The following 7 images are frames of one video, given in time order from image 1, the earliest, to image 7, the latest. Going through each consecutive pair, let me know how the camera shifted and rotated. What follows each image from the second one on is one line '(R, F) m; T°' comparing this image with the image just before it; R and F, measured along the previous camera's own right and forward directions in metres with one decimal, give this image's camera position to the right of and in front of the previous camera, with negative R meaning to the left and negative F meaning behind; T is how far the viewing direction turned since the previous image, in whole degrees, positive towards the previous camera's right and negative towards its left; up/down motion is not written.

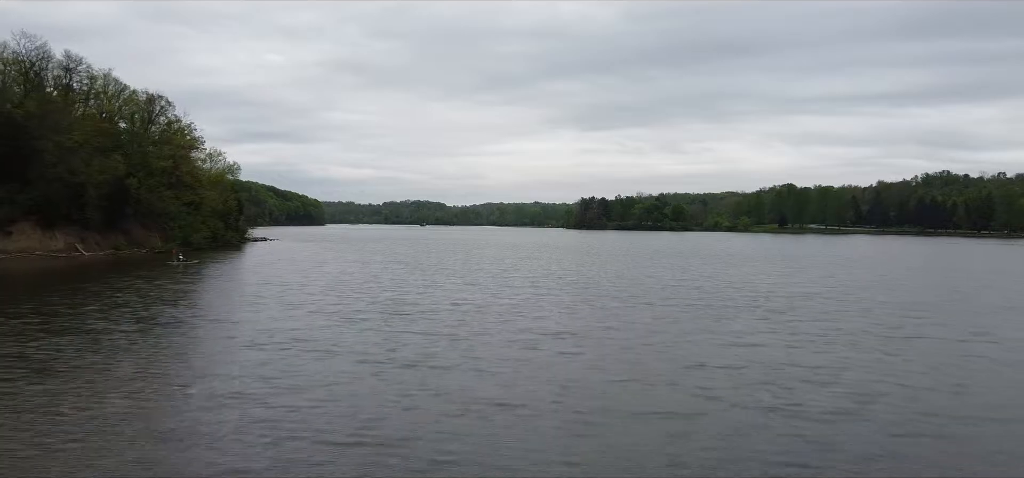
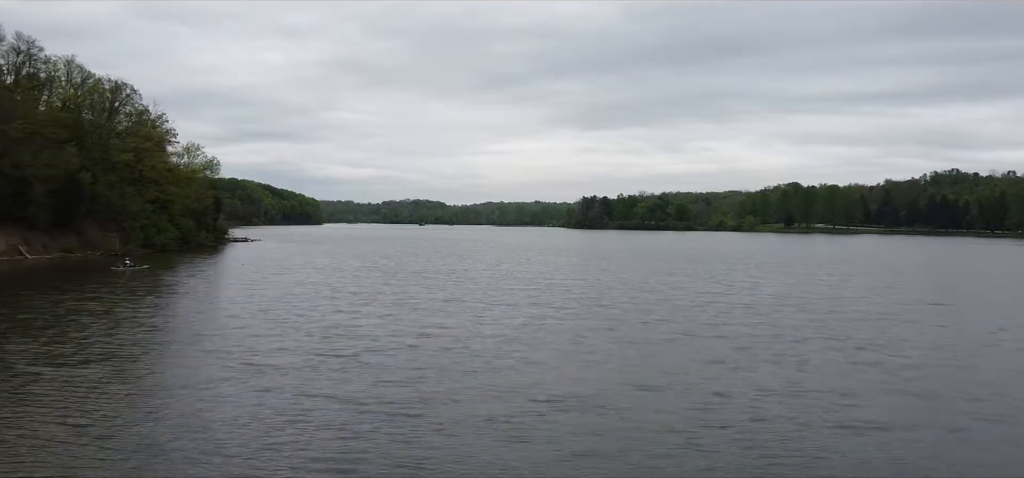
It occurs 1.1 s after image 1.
(+0.1, +3.4) m; 0°
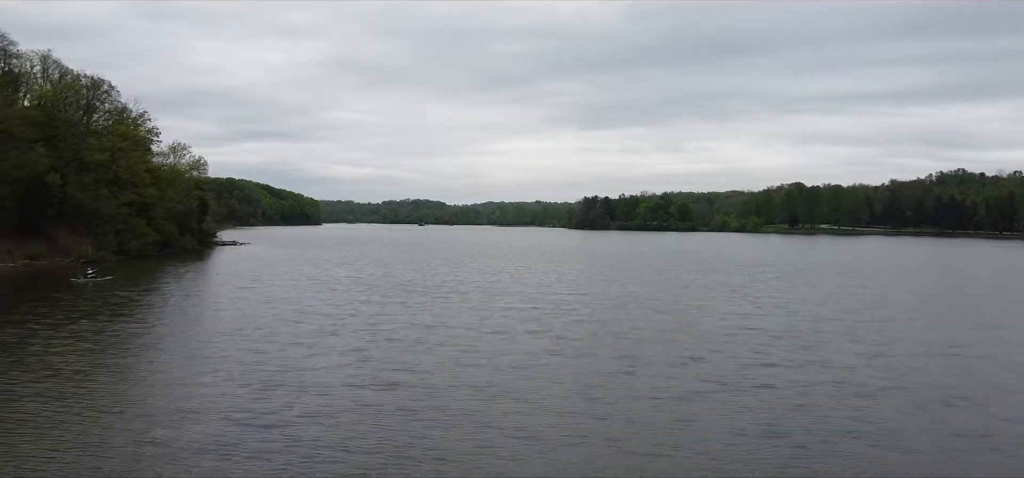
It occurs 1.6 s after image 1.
(+0.1, +2.0) m; 0°
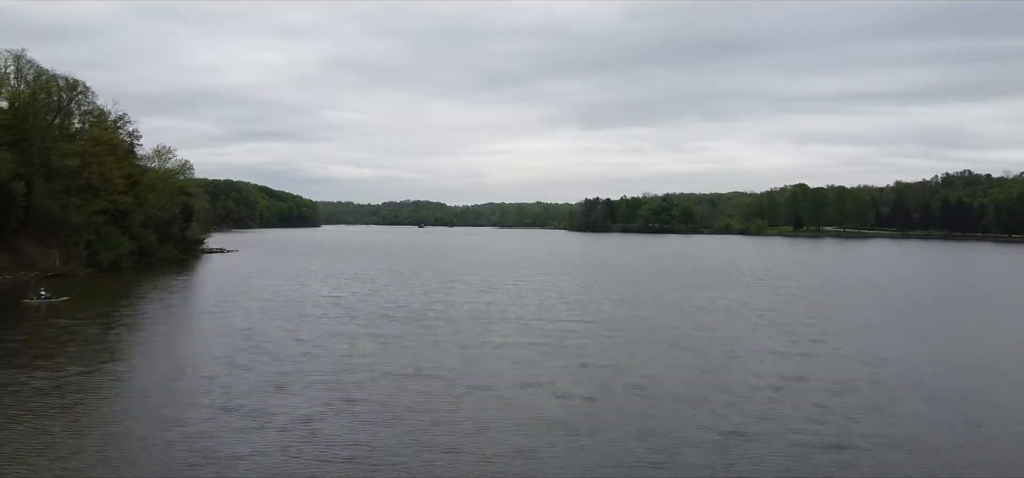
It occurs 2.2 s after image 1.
(+0.1, +2.0) m; 0°
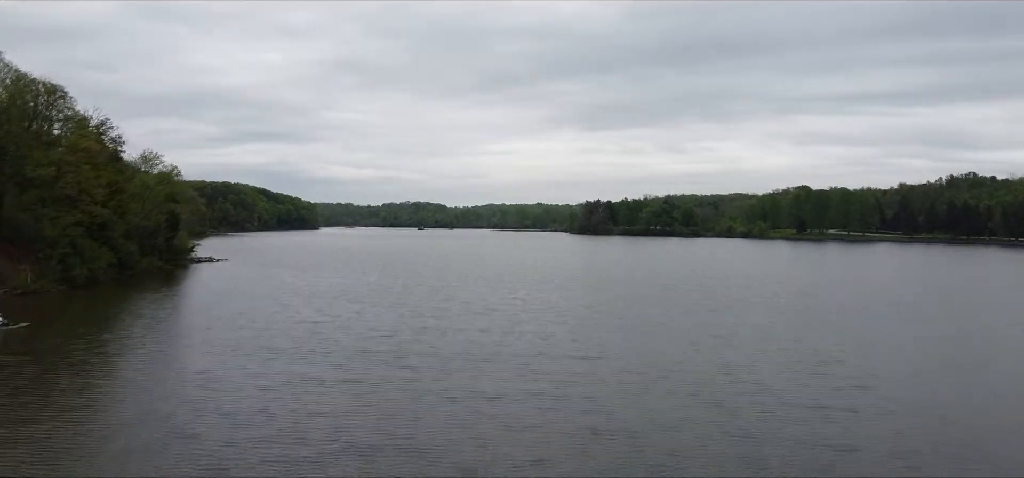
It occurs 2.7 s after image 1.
(+0.1, +1.6) m; 0°
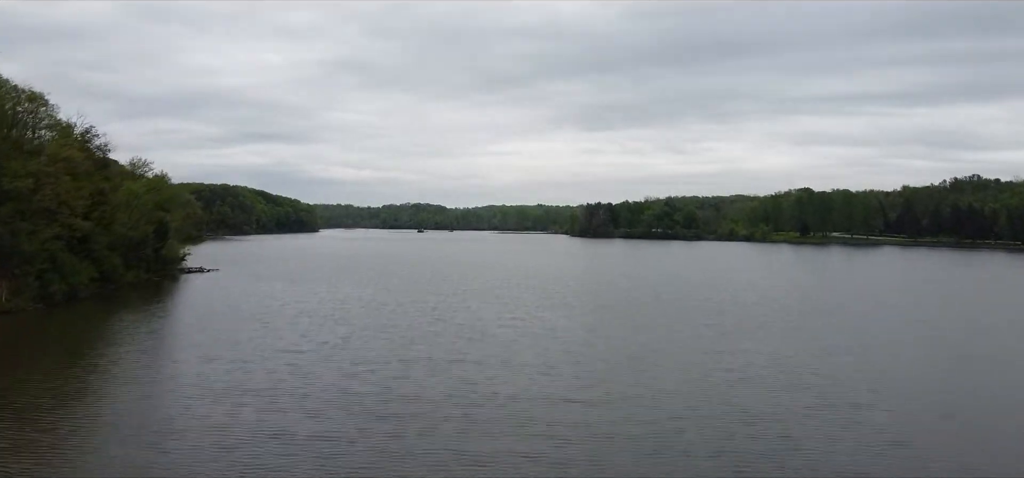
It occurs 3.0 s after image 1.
(+0.1, +1.2) m; 0°
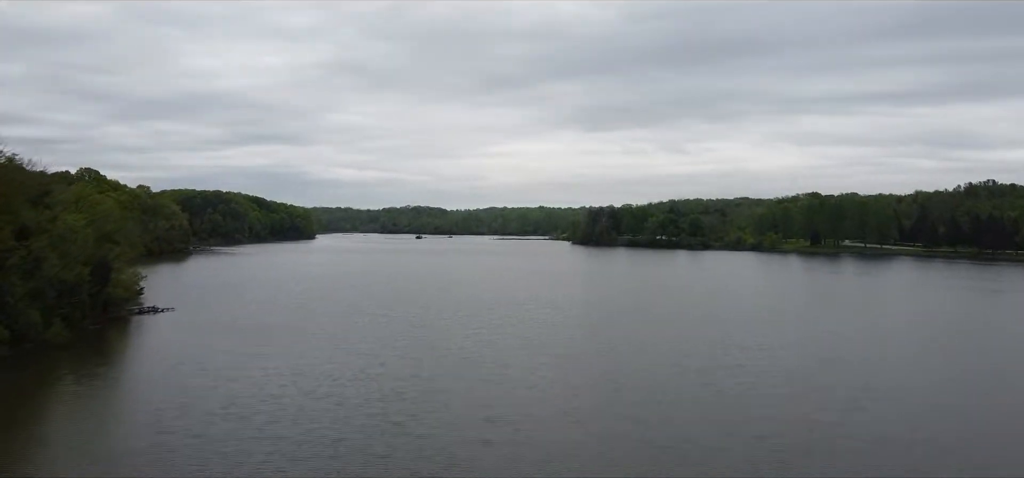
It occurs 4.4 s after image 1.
(+0.4, +4.8) m; 0°
